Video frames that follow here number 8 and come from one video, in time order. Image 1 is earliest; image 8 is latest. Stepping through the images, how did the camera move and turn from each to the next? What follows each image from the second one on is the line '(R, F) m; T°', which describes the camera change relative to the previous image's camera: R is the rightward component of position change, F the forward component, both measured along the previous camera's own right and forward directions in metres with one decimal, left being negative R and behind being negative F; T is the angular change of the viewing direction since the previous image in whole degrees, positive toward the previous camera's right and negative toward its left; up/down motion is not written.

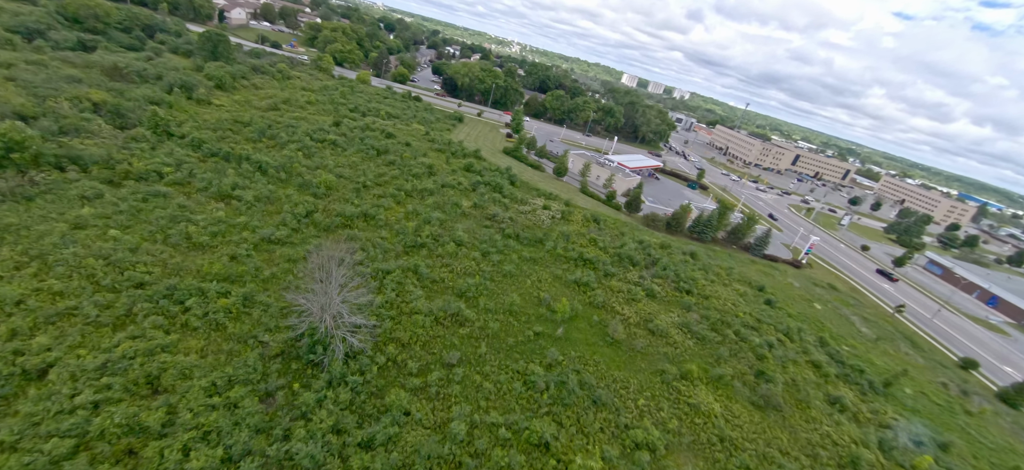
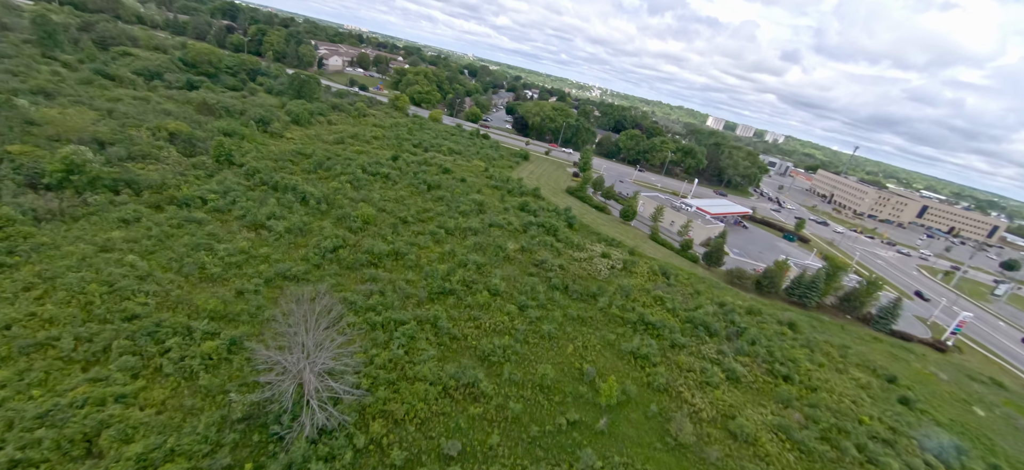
(+0.9, +2.5) m; -10°
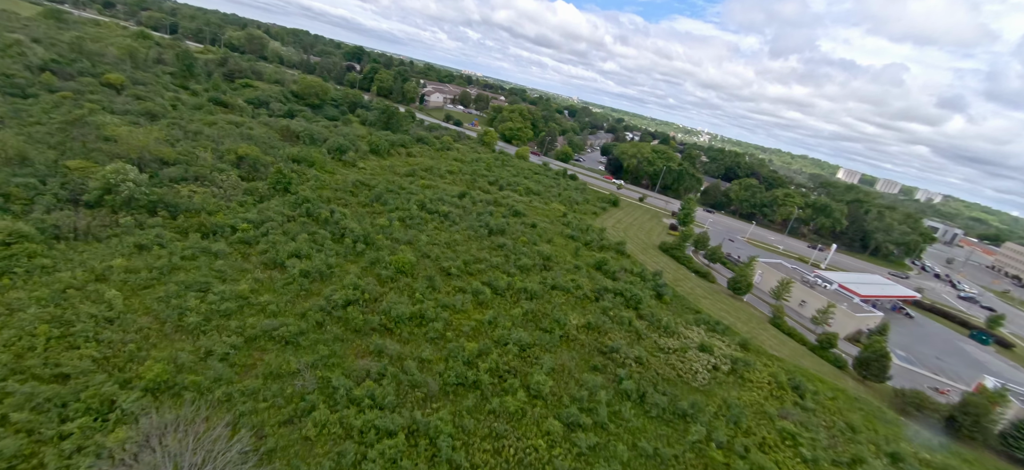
(+0.8, +3.9) m; -13°
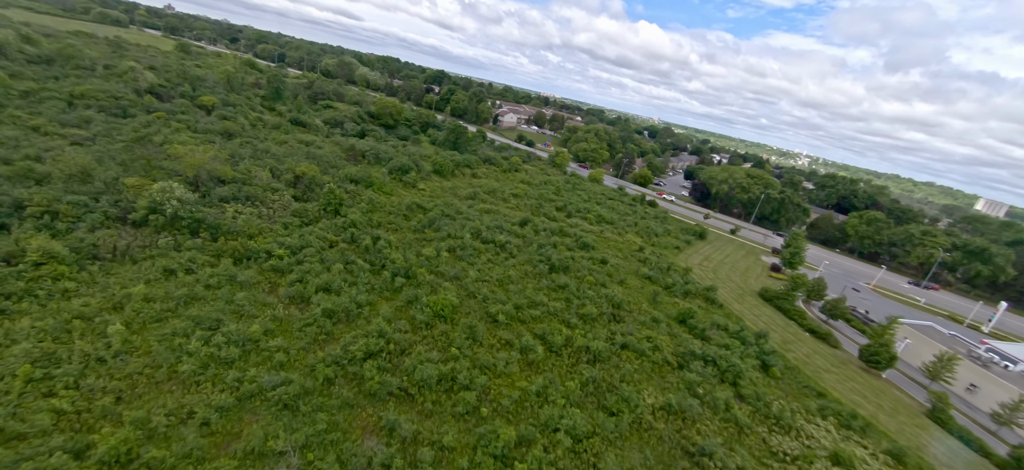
(+0.2, +2.6) m; -10°
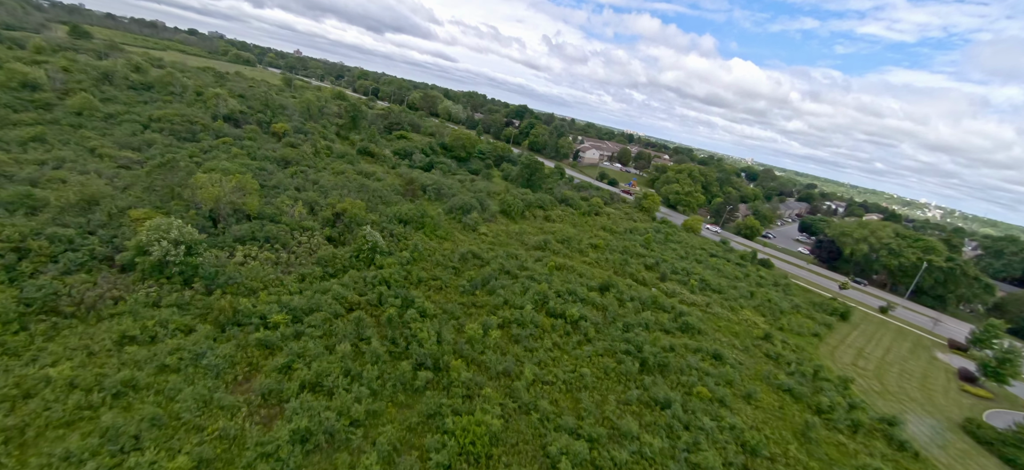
(-0.2, +4.2) m; -11°
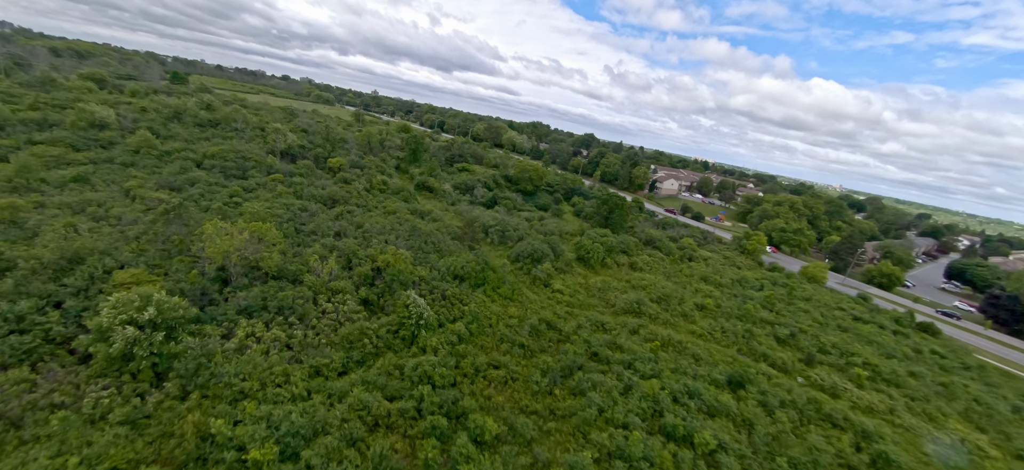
(-0.9, +3.8) m; -9°
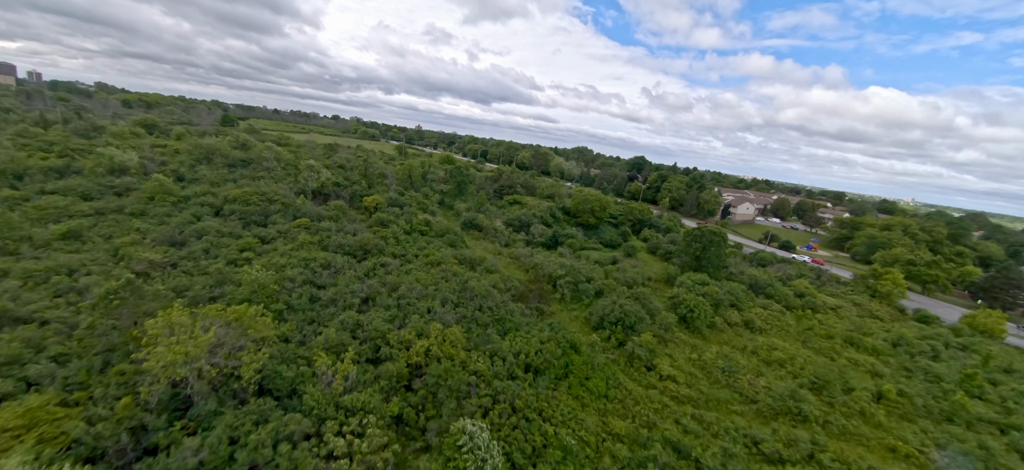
(-1.2, +3.9) m; -6°
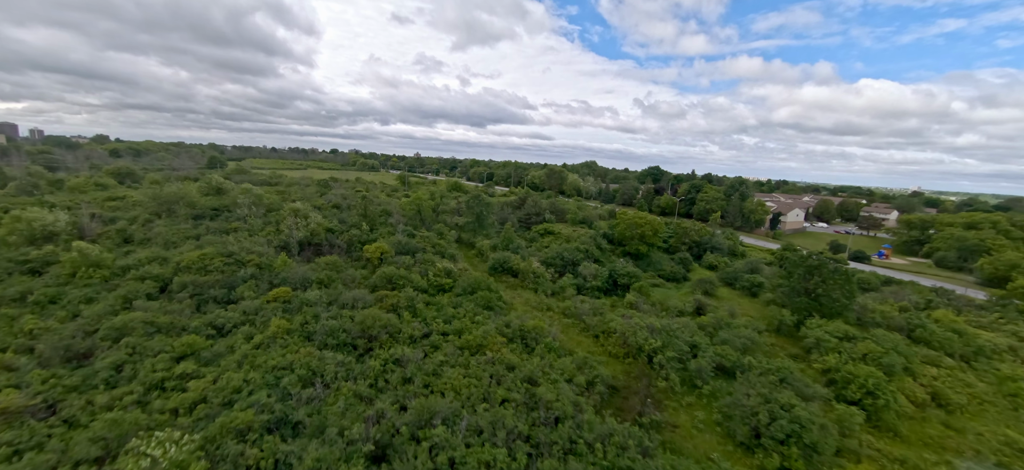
(-1.6, +4.5) m; 0°
